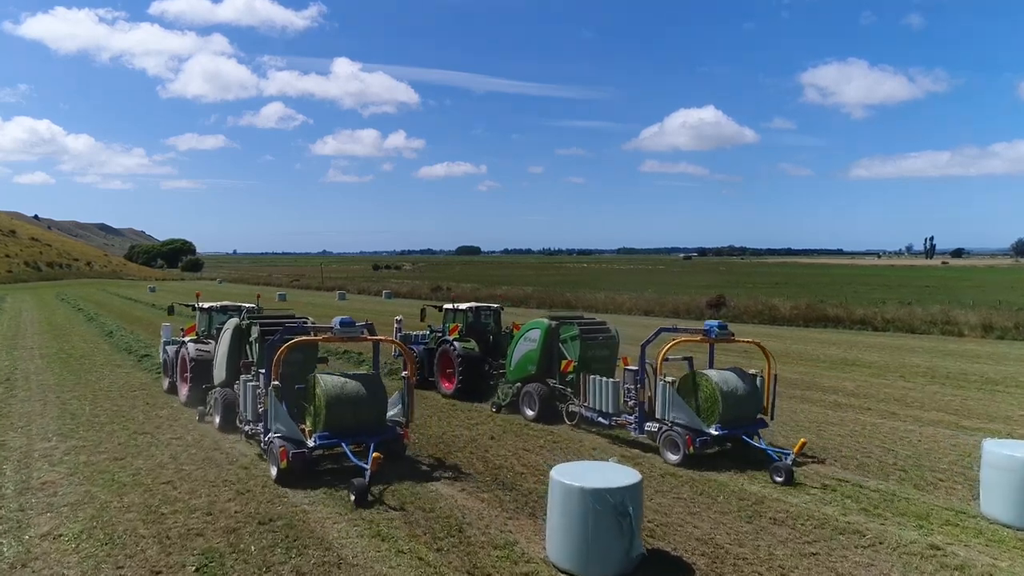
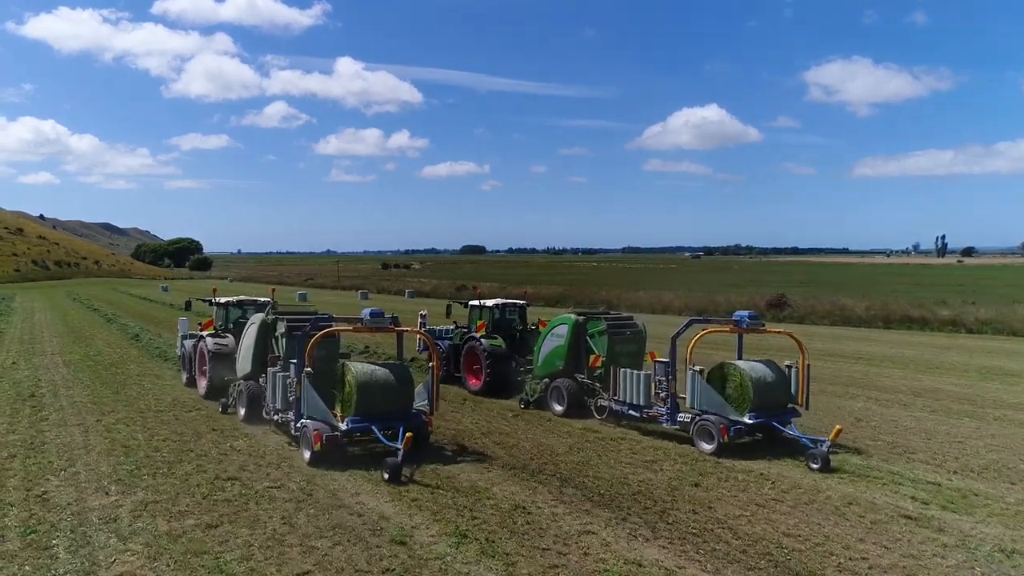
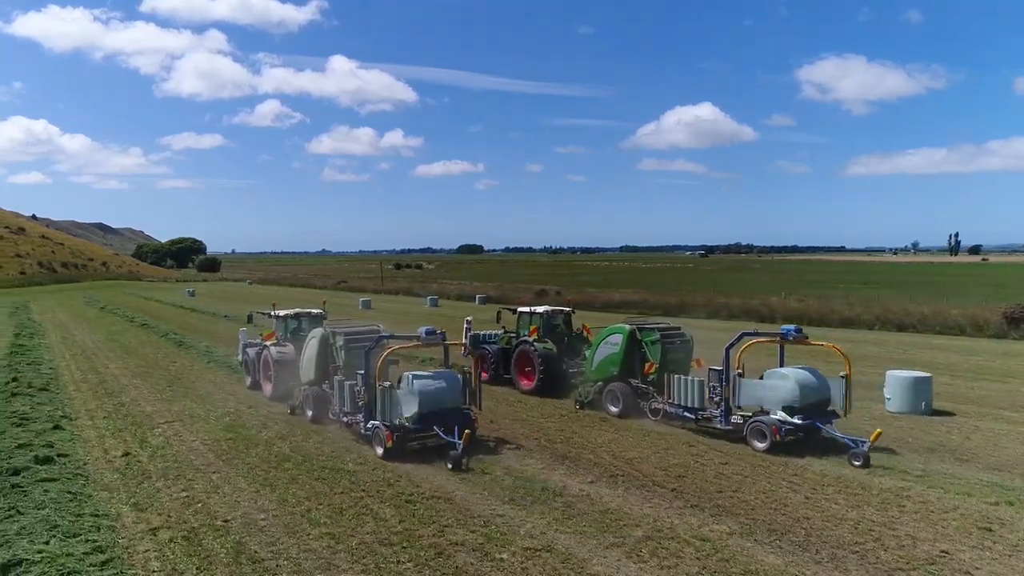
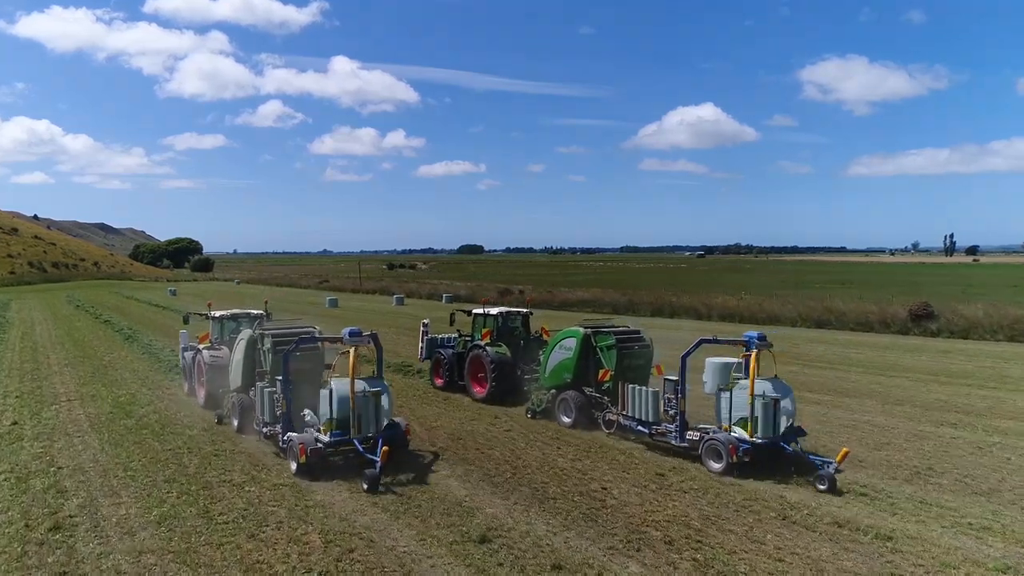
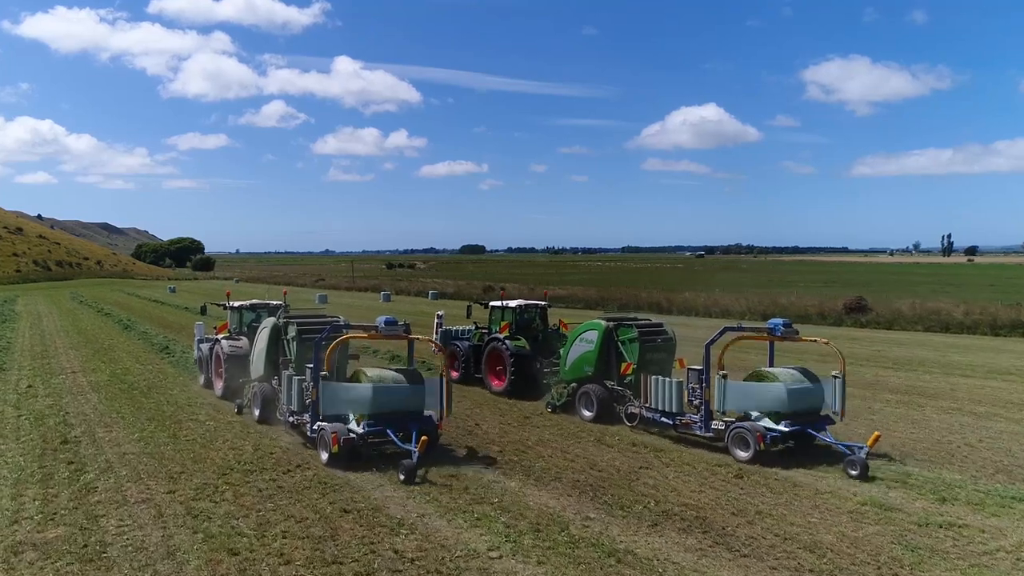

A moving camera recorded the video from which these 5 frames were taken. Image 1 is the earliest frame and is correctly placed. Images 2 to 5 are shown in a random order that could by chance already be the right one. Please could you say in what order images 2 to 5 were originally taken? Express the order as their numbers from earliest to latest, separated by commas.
2, 5, 4, 3
